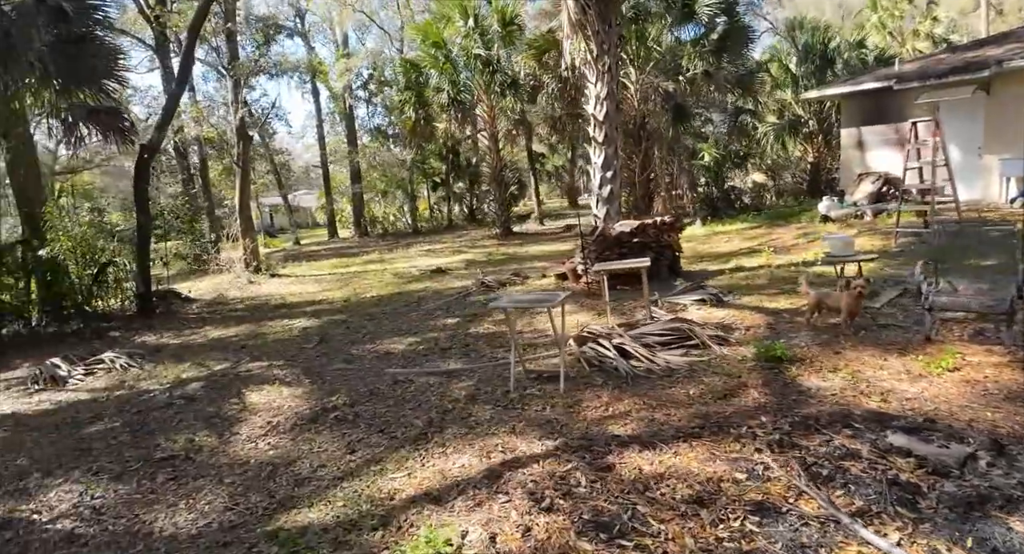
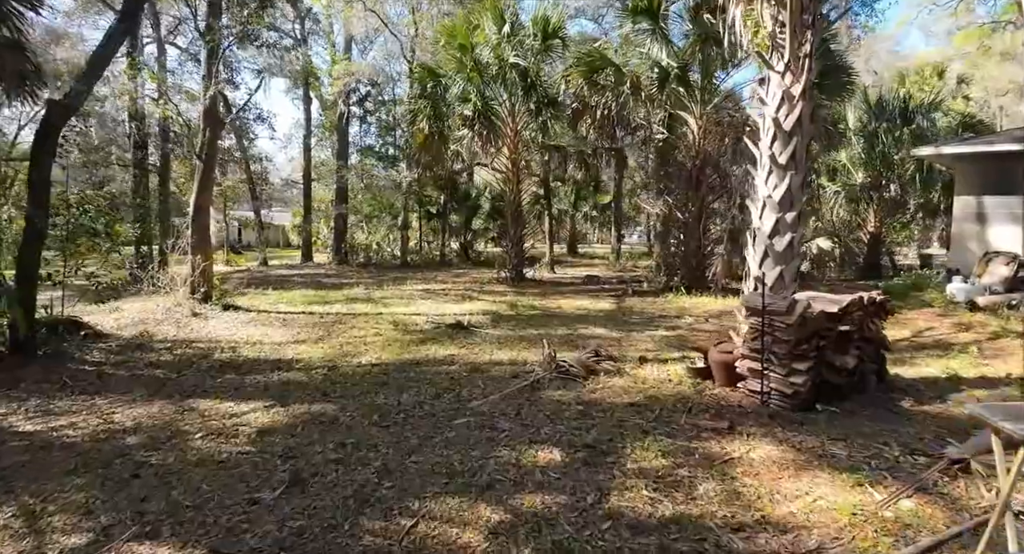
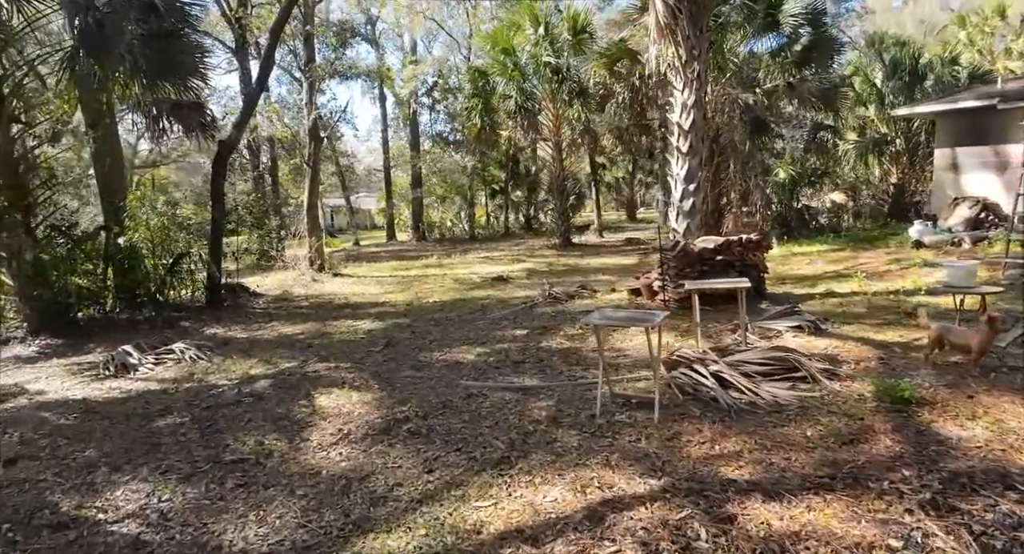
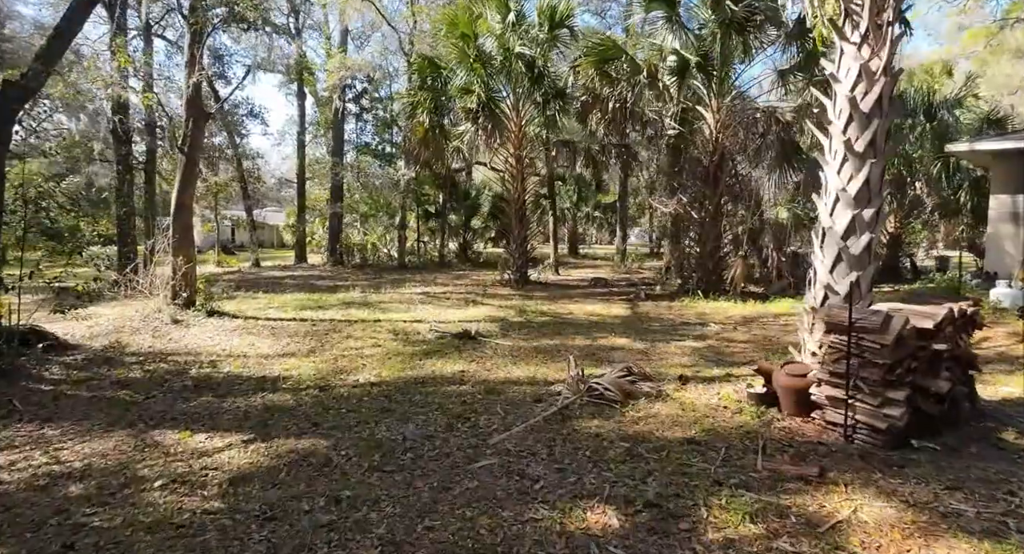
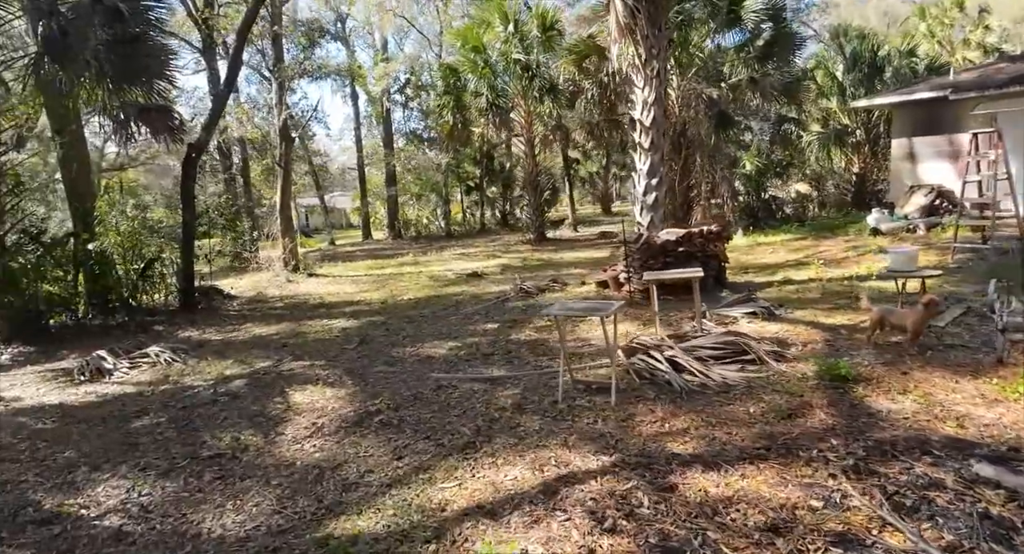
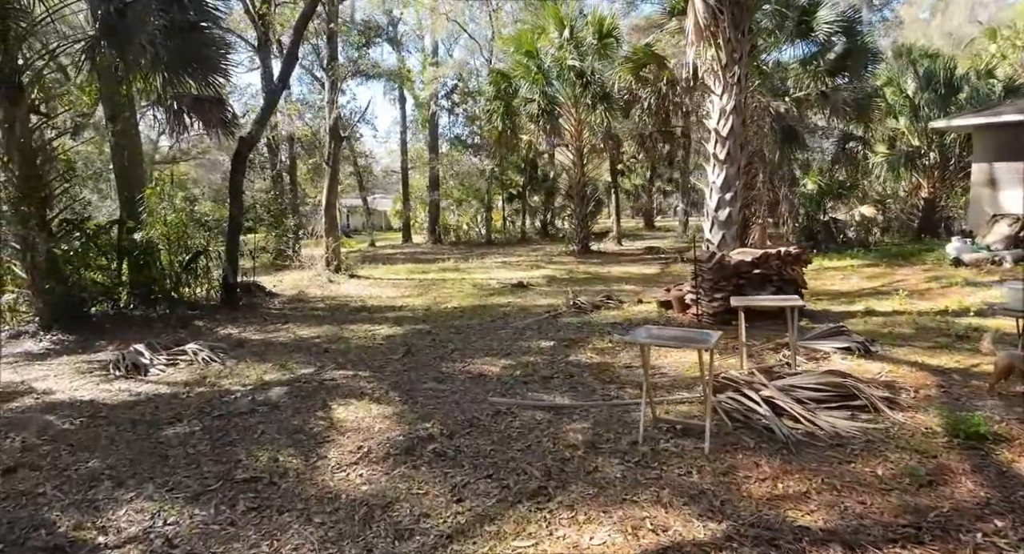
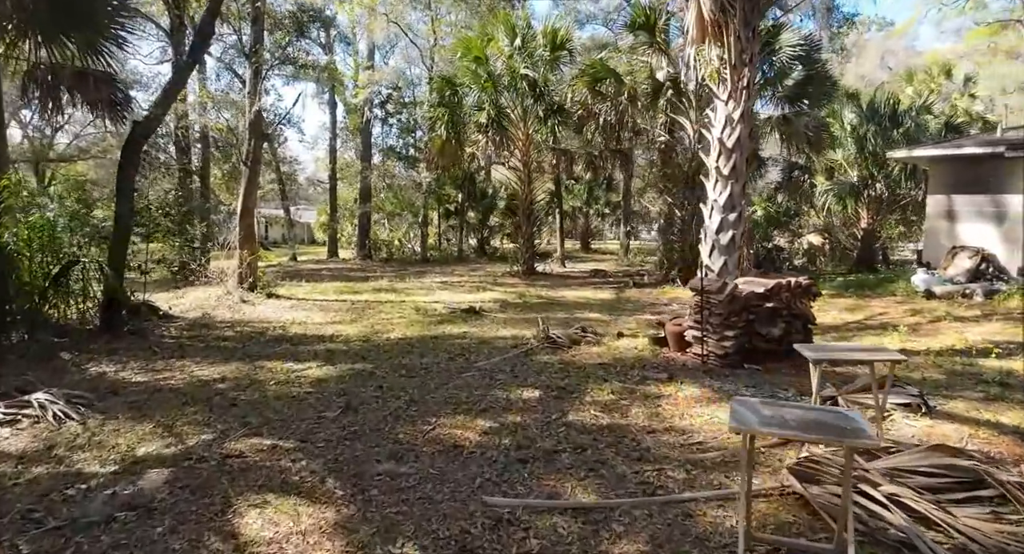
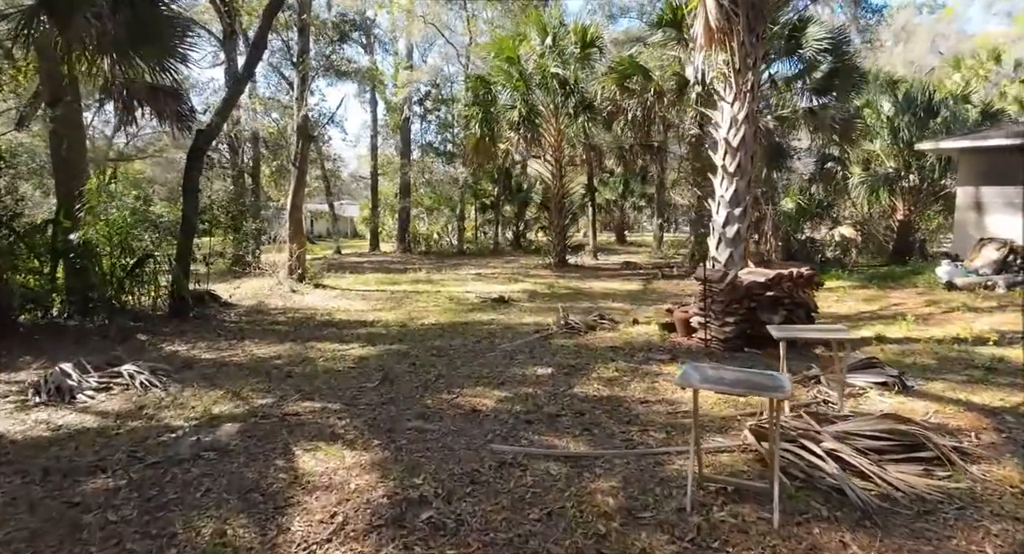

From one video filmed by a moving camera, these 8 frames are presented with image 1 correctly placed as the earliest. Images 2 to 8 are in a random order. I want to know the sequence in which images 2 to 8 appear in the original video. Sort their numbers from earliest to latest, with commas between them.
5, 3, 6, 8, 7, 2, 4
